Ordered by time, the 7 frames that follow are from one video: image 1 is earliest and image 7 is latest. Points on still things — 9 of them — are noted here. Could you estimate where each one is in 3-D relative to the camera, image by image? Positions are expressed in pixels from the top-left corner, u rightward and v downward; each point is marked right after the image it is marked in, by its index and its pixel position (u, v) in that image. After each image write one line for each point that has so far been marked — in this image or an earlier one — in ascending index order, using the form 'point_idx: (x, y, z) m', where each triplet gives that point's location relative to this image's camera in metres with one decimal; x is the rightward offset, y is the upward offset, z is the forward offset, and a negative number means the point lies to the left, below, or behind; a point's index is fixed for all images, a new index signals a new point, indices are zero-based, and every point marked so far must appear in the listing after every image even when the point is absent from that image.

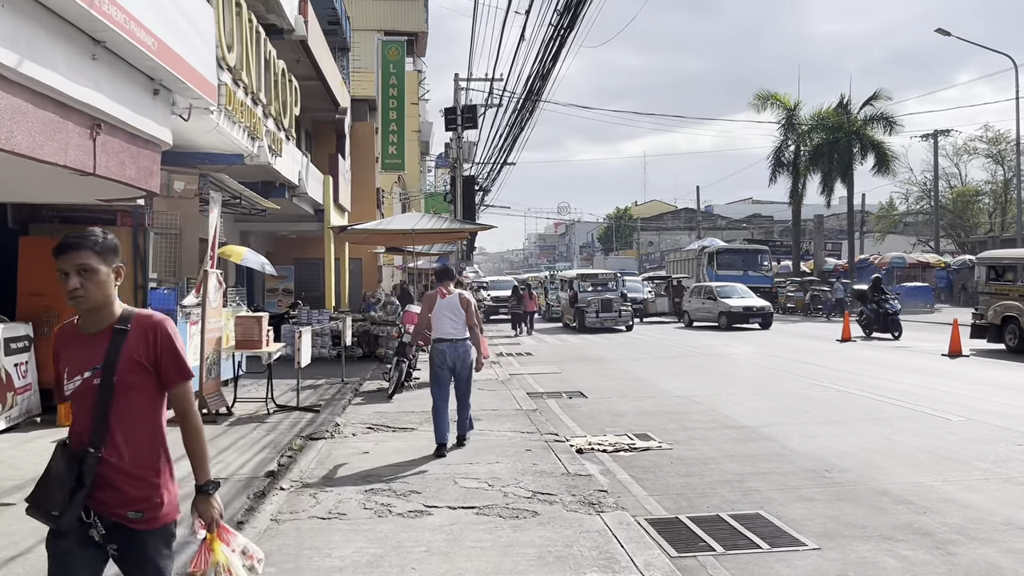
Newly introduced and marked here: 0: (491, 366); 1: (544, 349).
0: (-0.4, -1.4, +15.1) m
1: (+0.7, -1.3, +18.3) m
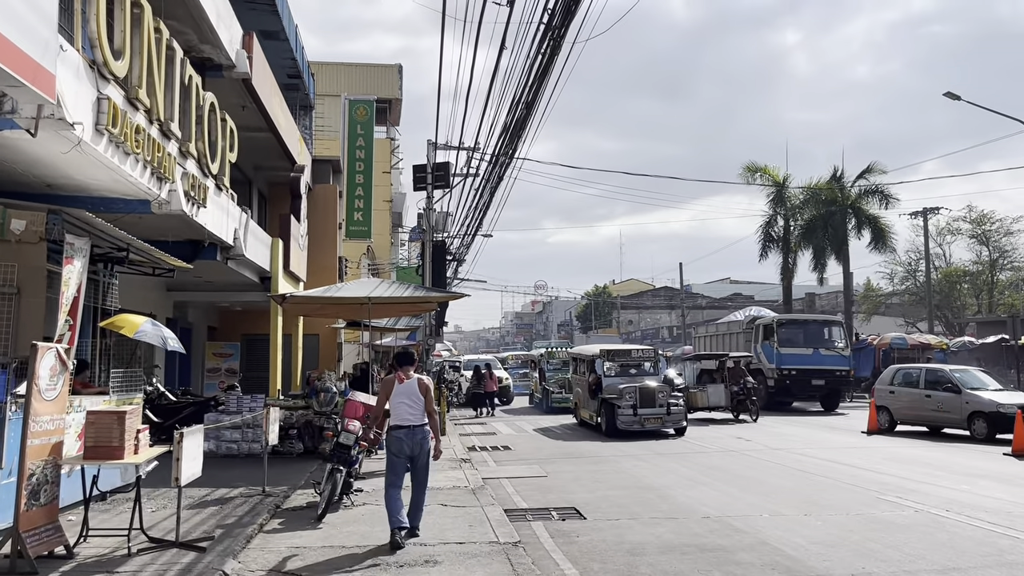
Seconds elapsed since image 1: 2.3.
0: (-0.8, -2.5, +12.3) m
1: (+0.2, -2.8, +15.5) m
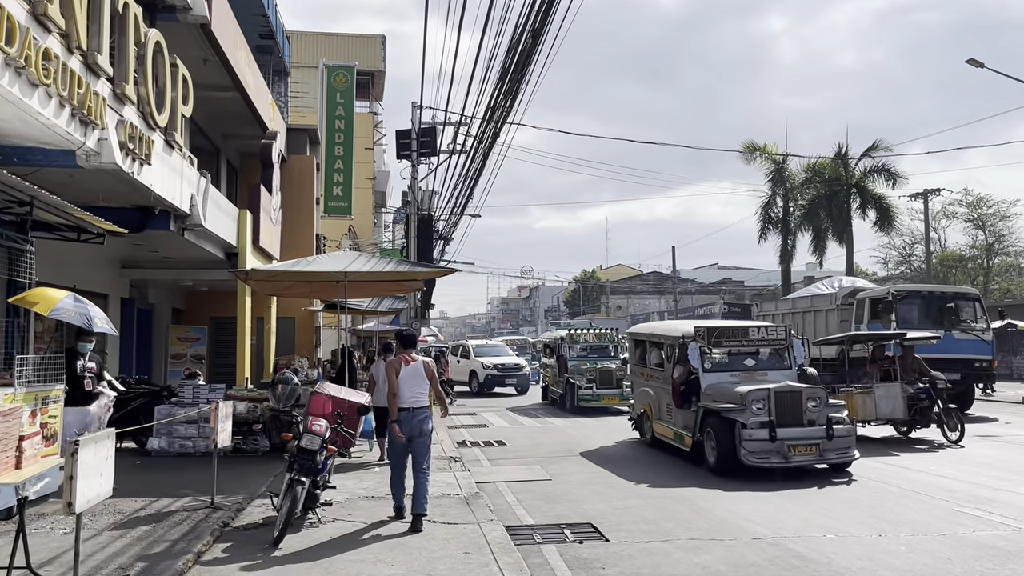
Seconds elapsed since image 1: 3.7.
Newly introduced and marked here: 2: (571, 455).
0: (-0.8, -2.2, +10.6) m
1: (+0.1, -2.4, +13.9) m
2: (+0.8, -2.3, +11.7) m
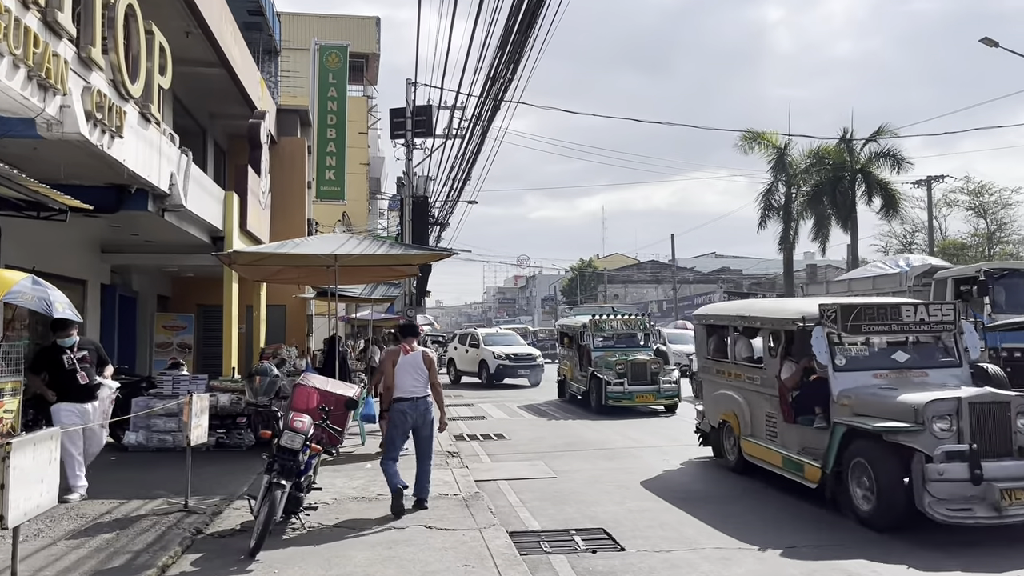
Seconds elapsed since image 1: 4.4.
0: (-0.8, -2.0, +9.9) m
1: (+0.1, -2.2, +13.2) m
2: (+0.8, -2.1, +11.0) m
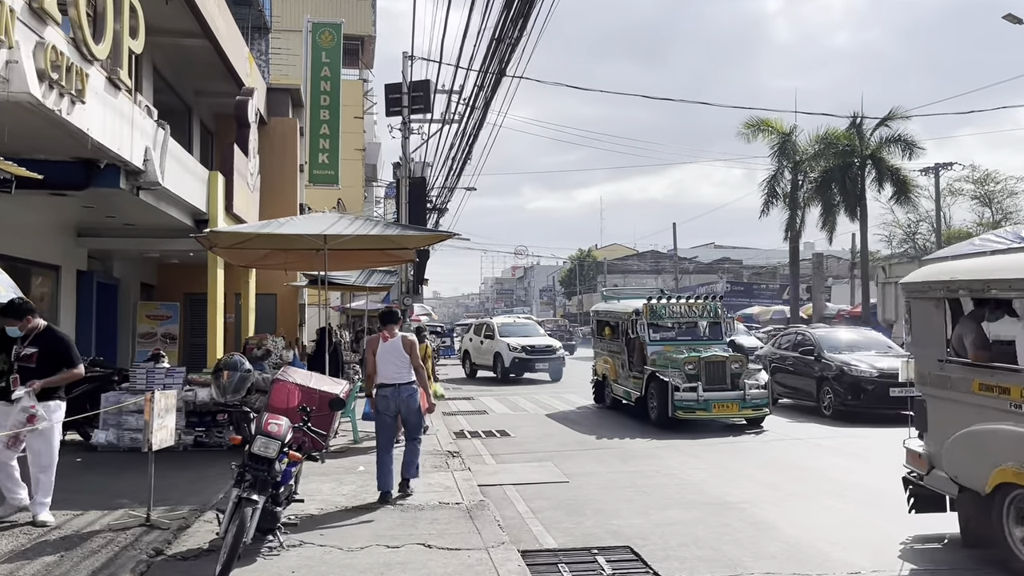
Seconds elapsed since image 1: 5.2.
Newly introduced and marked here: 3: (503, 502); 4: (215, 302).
0: (-0.7, -1.8, +9.0) m
1: (+0.2, -2.0, +12.3) m
2: (+0.9, -1.9, +10.1) m
3: (-0.1, -1.8, +7.2) m
4: (-5.0, -0.2, +14.5) m
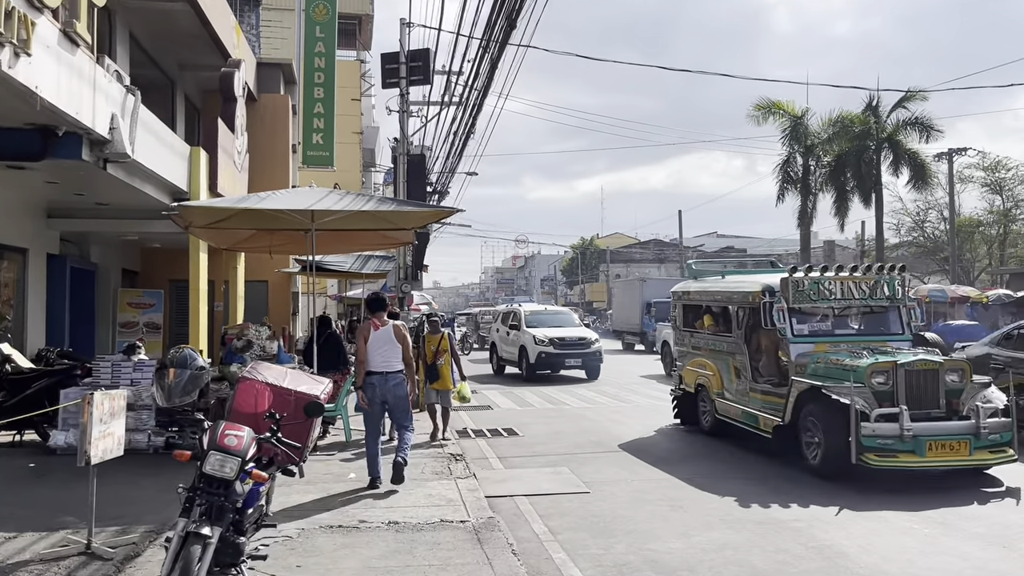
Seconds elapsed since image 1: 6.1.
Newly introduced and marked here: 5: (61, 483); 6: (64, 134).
0: (-0.6, -1.7, +8.0) m
1: (+0.3, -1.8, +11.2) m
2: (+1.0, -1.7, +9.0) m
3: (0.0, -1.7, +6.2) m
4: (-4.9, 0.0, +13.4) m
5: (-3.7, -1.6, +7.2) m
6: (-4.6, +1.6, +8.9) m
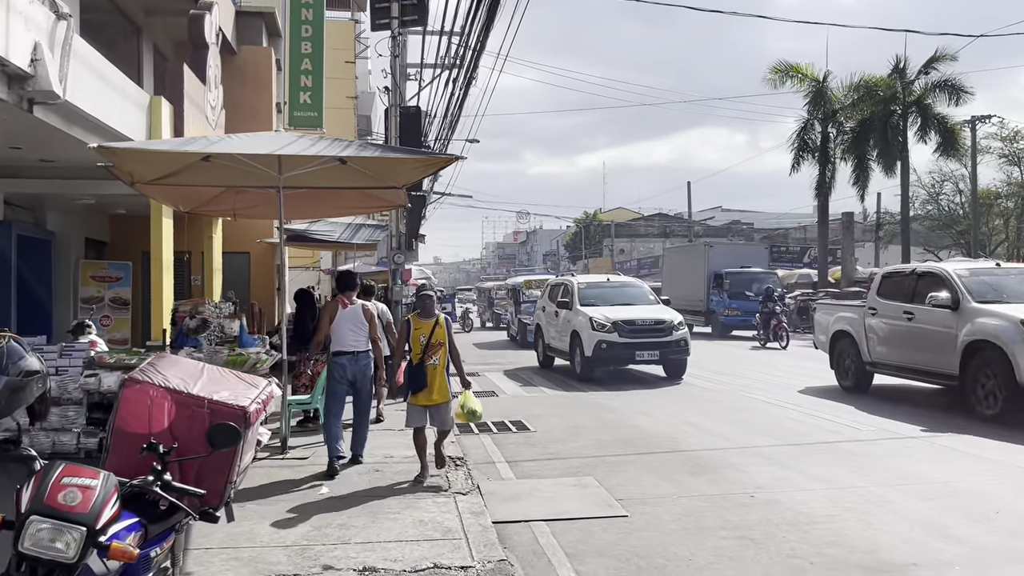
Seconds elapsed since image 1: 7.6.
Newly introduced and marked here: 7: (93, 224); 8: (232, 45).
0: (-0.5, -1.4, +6.4) m
1: (+0.4, -1.4, +9.6) m
2: (+1.1, -1.4, +7.4) m
3: (+0.1, -1.5, +4.6) m
4: (-4.8, +0.4, +11.7) m
5: (-3.6, -1.4, +5.6) m
6: (-4.5, +1.9, +7.2) m
7: (-7.3, +1.1, +15.1) m
8: (-5.3, +4.6, +16.5) m
